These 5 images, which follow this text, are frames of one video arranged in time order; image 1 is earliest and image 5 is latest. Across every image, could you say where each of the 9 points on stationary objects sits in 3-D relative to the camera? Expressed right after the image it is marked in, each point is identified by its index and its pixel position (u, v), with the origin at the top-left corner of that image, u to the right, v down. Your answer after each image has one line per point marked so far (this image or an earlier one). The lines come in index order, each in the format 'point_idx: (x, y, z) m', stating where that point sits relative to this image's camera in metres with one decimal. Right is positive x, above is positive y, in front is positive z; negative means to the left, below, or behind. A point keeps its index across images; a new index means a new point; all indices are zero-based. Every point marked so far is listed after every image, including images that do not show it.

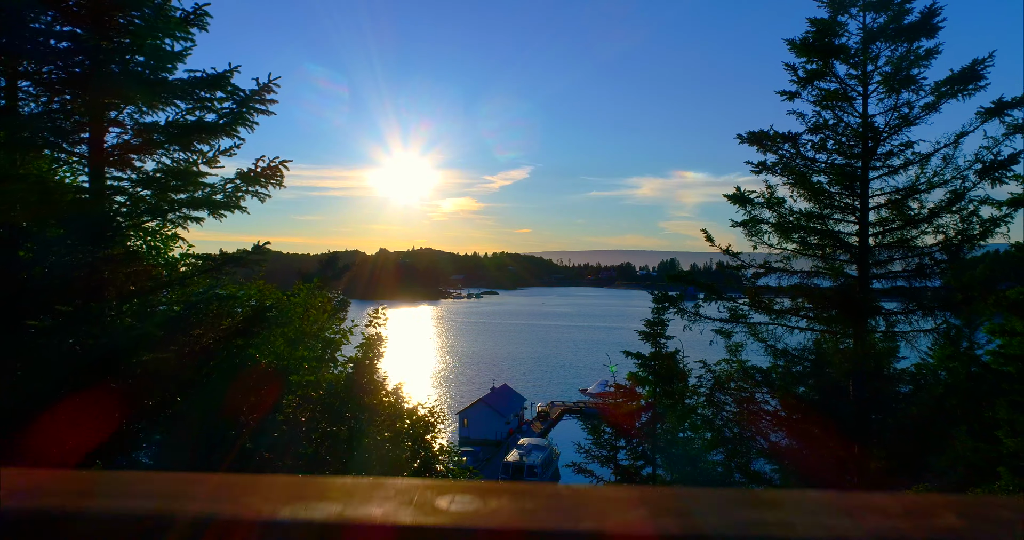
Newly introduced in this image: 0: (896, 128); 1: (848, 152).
0: (+6.0, +2.1, +8.9) m
1: (+5.1, +1.7, +8.8) m
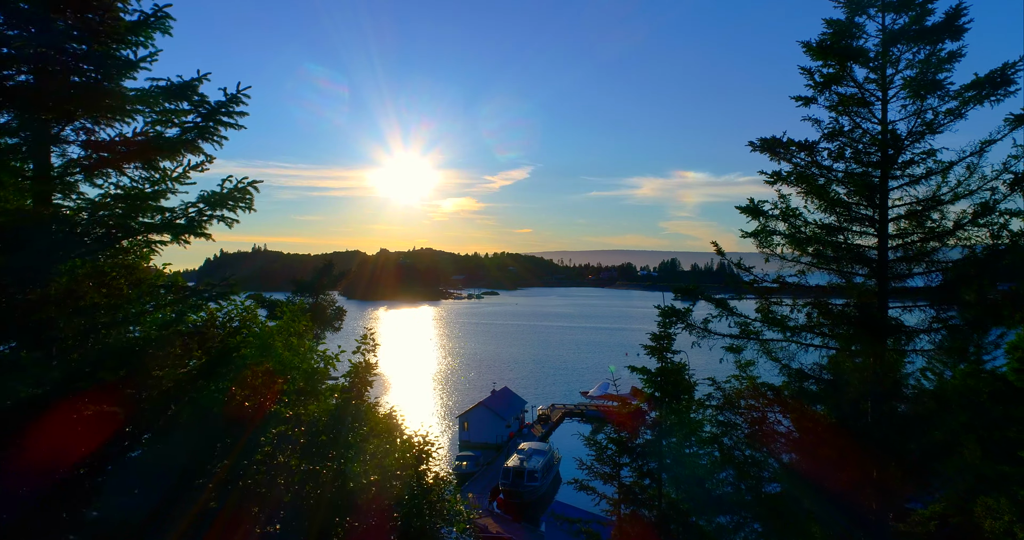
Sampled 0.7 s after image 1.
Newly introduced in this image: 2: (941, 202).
0: (+6.0, +2.0, +8.6) m
1: (+5.1, +1.5, +8.4) m
2: (+5.9, +0.9, +8.0) m
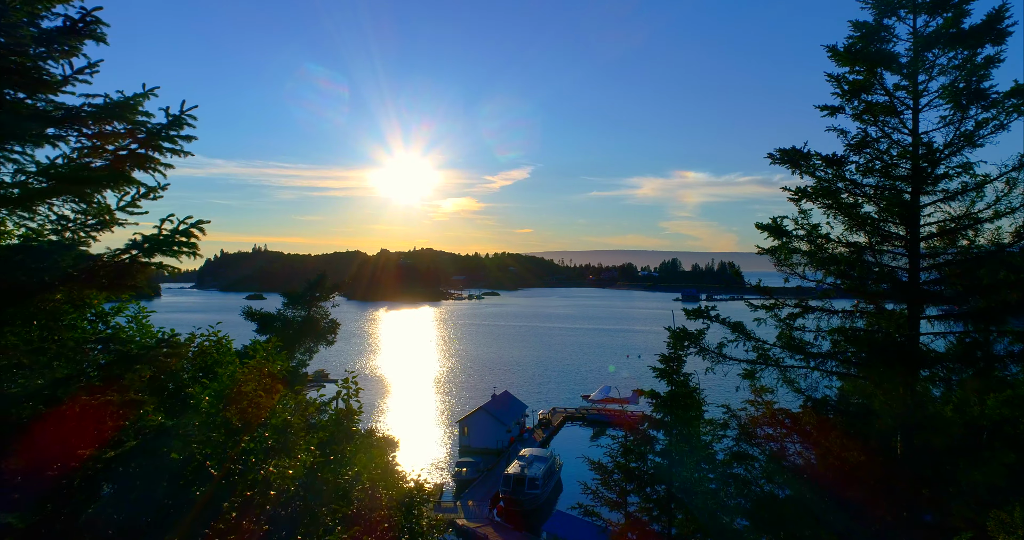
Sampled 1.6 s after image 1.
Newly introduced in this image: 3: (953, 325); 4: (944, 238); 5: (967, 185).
0: (+6.0, +1.7, +8.0) m
1: (+5.1, +1.3, +7.9) m
2: (+5.9, +0.7, +7.5) m
3: (+5.6, -0.7, +7.5) m
4: (+5.6, +0.4, +7.6) m
5: (+6.0, +1.2, +7.8) m
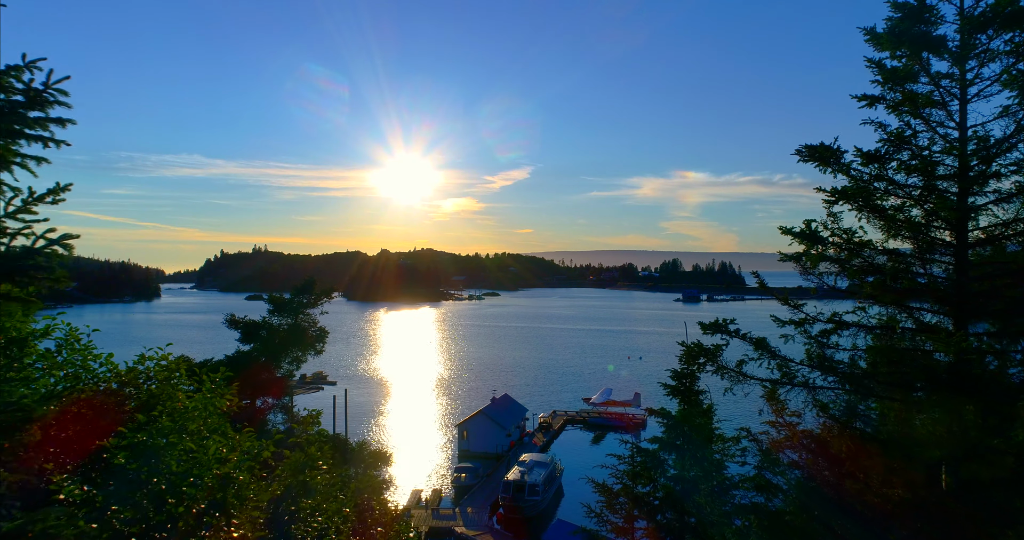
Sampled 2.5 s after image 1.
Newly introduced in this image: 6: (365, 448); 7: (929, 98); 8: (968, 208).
0: (+5.9, +1.6, +7.4) m
1: (+5.1, +1.2, +7.2) m
2: (+5.9, +0.6, +6.8) m
3: (+5.6, -0.8, +6.8) m
4: (+5.6, +0.3, +6.9) m
5: (+5.9, +1.1, +7.1) m
6: (-4.0, -4.9, +15.9) m
7: (+5.3, +2.3, +7.7) m
8: (+5.2, +0.8, +6.9) m
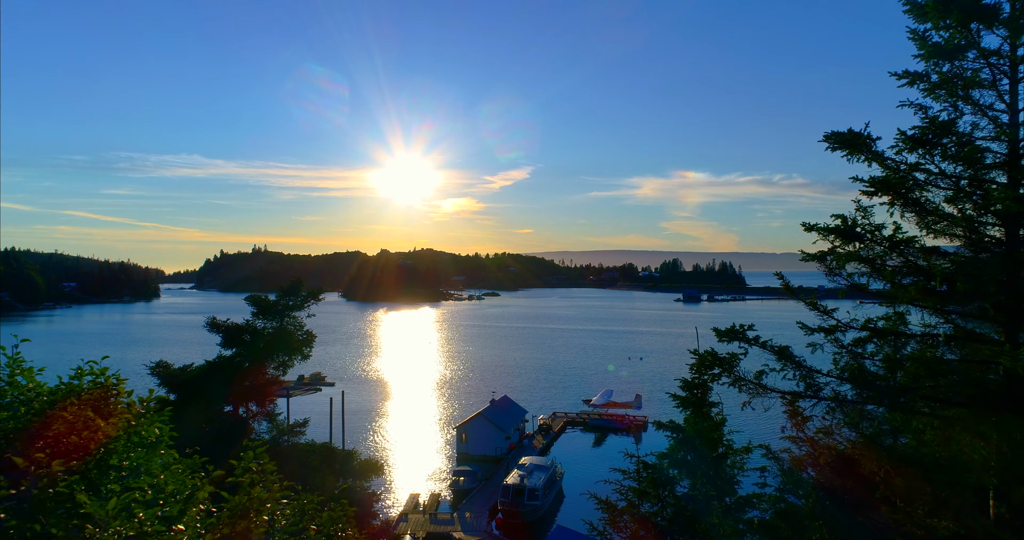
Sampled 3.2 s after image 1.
0: (+5.9, +1.6, +6.7) m
1: (+5.0, +1.2, +6.6) m
2: (+5.8, +0.6, +6.2) m
3: (+5.5, -0.8, +6.2) m
4: (+5.5, +0.3, +6.3) m
5: (+5.9, +1.1, +6.5) m
6: (-4.1, -4.9, +15.3) m
7: (+5.2, +2.3, +7.1) m
8: (+5.2, +0.8, +6.3) m
